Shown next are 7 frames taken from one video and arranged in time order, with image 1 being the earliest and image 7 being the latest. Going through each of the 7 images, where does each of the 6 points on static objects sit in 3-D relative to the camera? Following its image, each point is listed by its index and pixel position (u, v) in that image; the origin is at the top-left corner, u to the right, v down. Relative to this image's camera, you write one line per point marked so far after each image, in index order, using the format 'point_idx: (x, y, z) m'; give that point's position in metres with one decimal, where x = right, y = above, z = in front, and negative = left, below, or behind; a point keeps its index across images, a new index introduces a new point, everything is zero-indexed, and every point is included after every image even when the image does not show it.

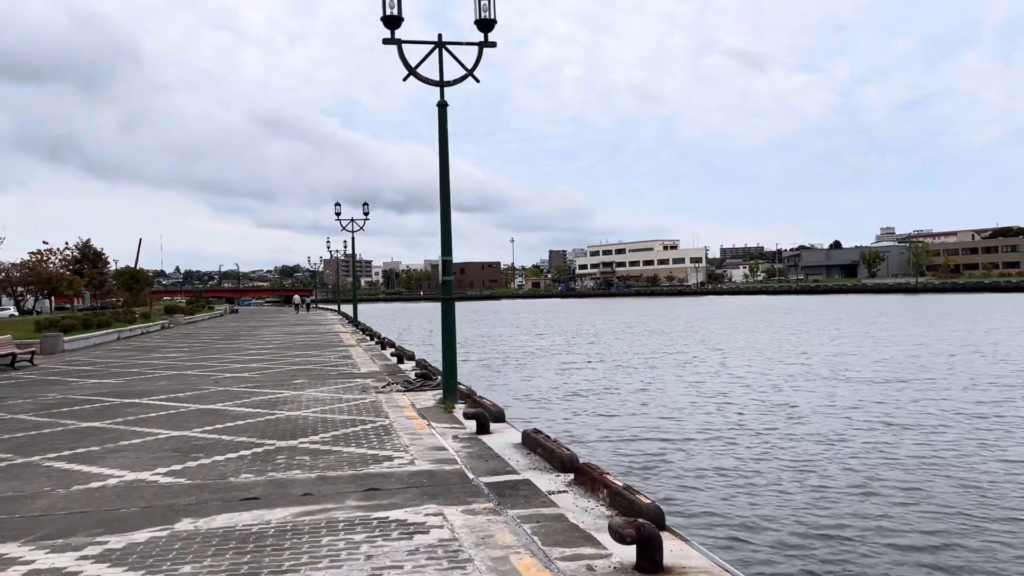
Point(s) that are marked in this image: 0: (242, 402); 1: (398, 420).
0: (-3.6, -1.6, +11.4) m
1: (-1.3, -1.5, +9.5) m
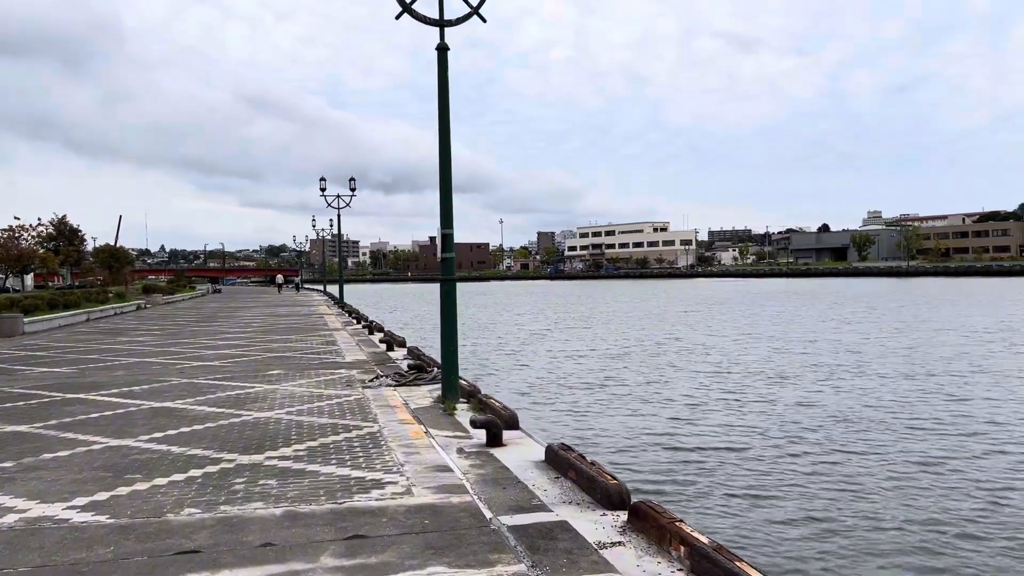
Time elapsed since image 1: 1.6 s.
0: (-3.5, -1.3, +9.7) m
1: (-1.2, -1.3, +7.9) m
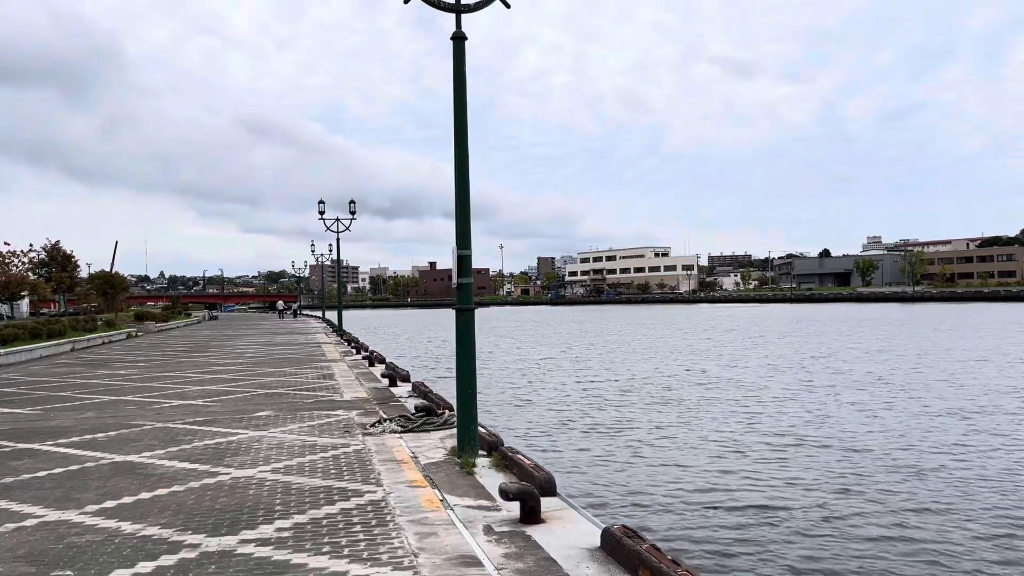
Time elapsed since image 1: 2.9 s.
0: (-3.3, -1.6, +8.3) m
1: (-0.9, -1.5, +6.5) m
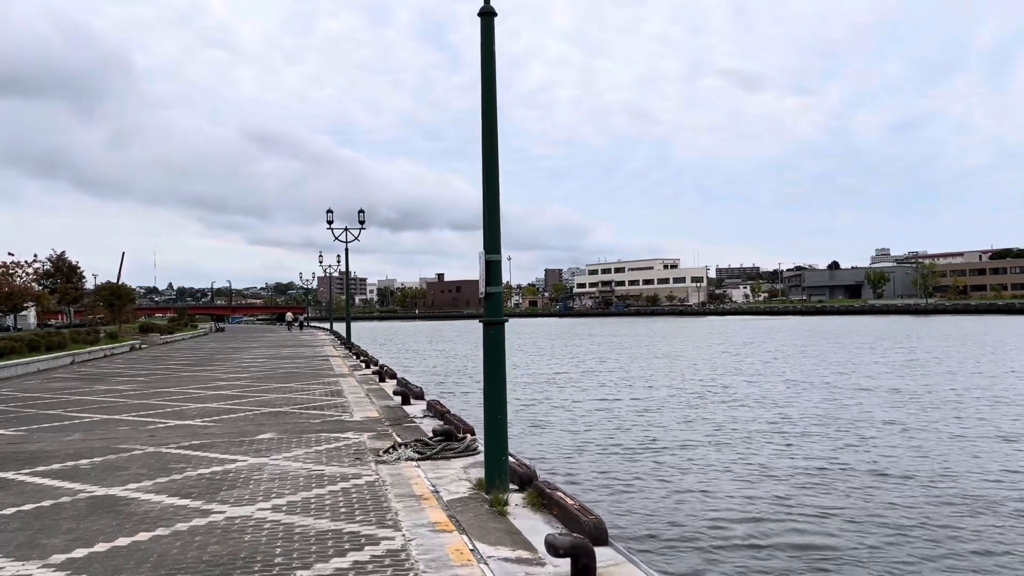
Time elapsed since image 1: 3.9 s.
0: (-3.0, -1.7, +7.3) m
1: (-0.6, -1.6, +5.5) m
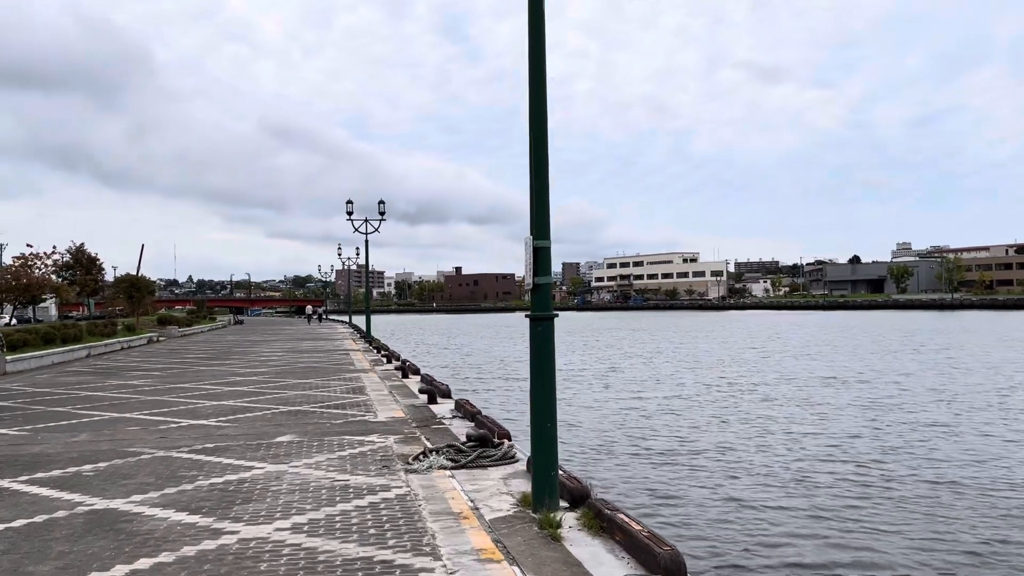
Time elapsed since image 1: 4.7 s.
0: (-2.6, -1.6, +6.6) m
1: (-0.3, -1.5, +4.7) m
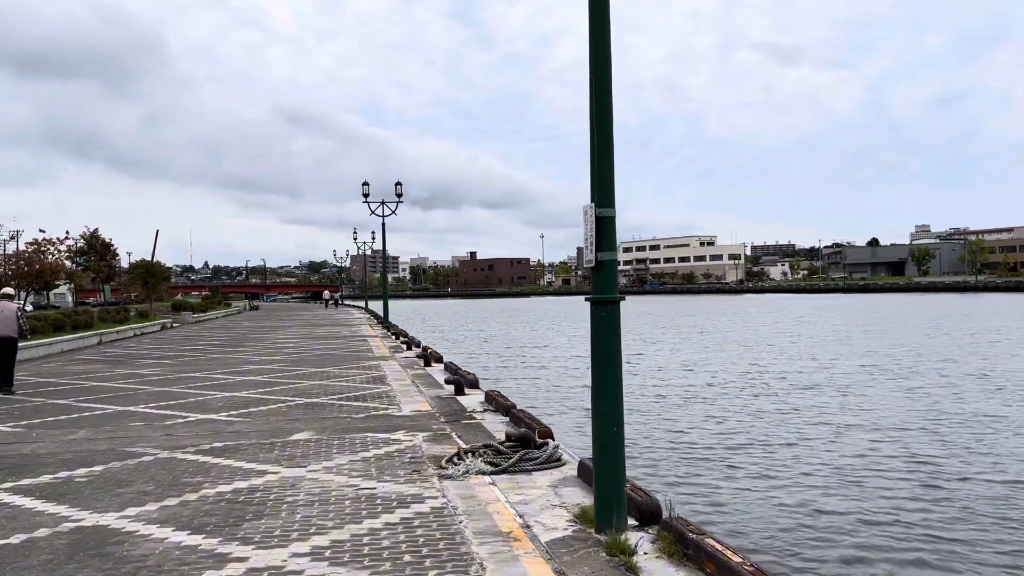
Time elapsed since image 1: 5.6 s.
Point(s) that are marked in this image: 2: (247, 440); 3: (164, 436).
0: (-2.3, -1.5, +5.7) m
1: (0.0, -1.4, +3.8) m
2: (-2.6, -1.5, +8.3) m
3: (-3.6, -1.5, +8.7) m
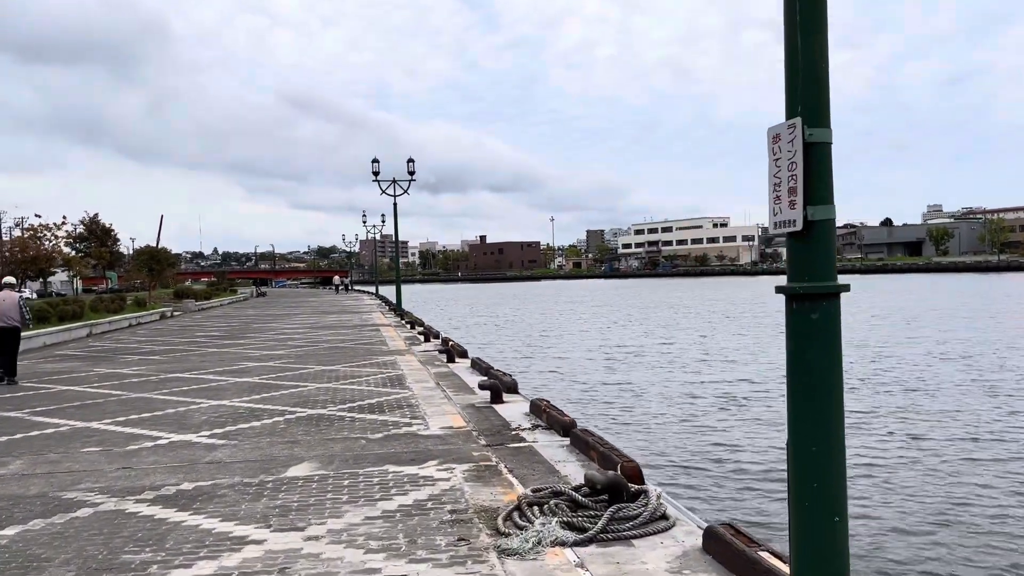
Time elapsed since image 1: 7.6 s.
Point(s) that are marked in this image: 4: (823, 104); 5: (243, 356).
0: (-1.8, -1.4, +3.6) m
1: (+0.5, -1.4, +1.7) m
2: (-2.1, -1.4, +6.2) m
3: (-3.1, -1.4, +6.7) m
4: (+1.0, +0.6, +2.8) m
5: (-5.1, -1.3, +16.2) m
